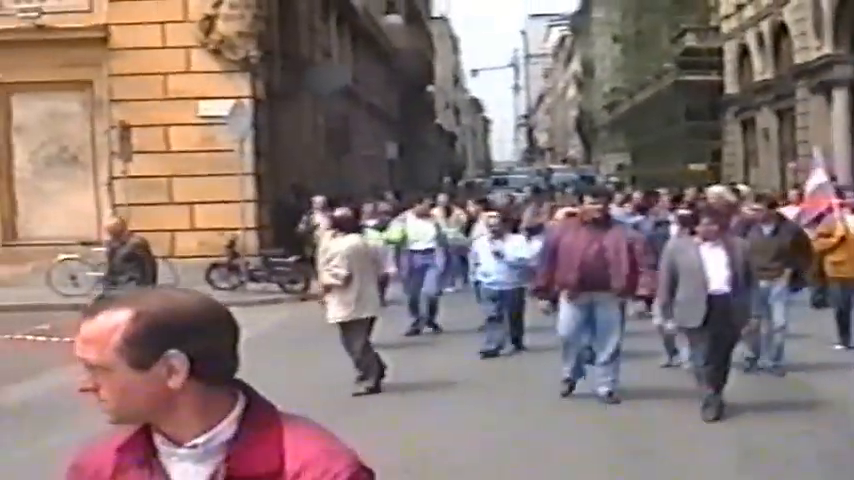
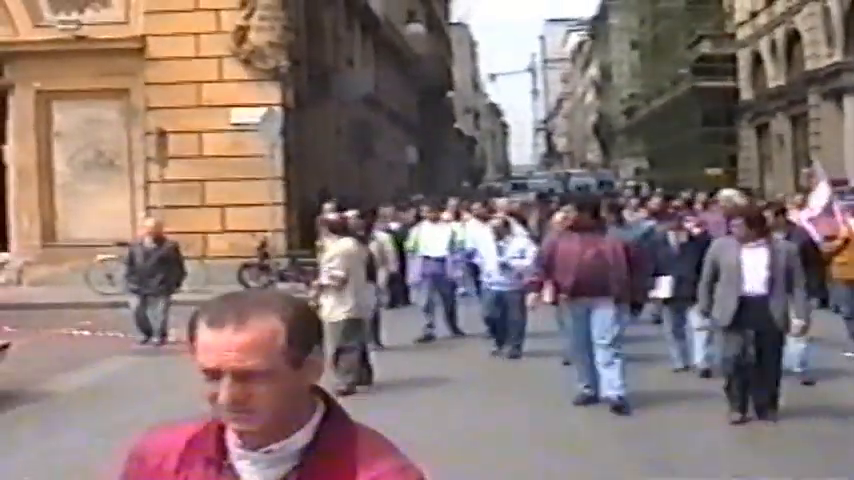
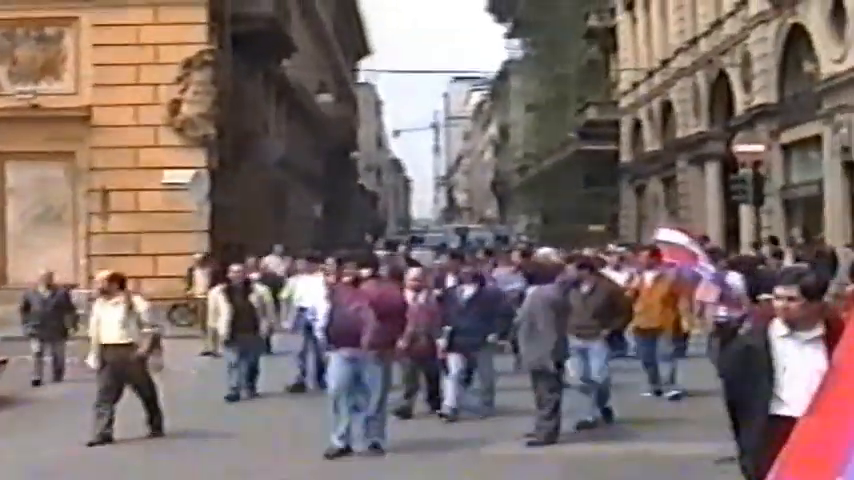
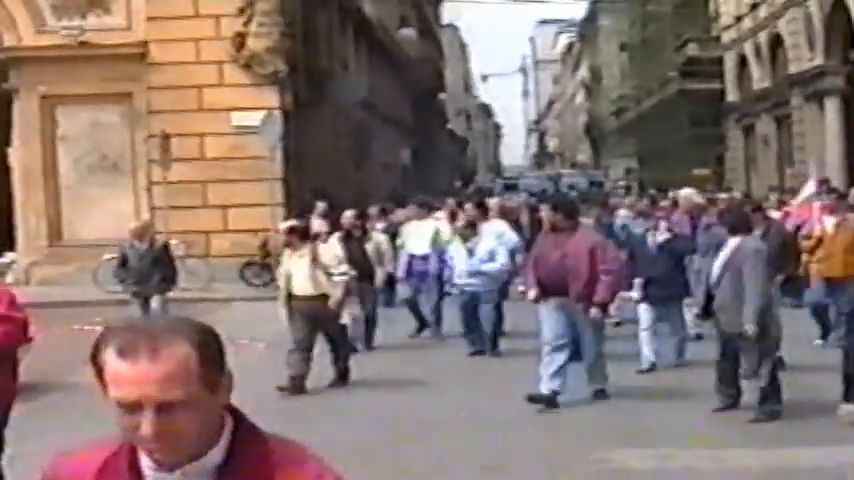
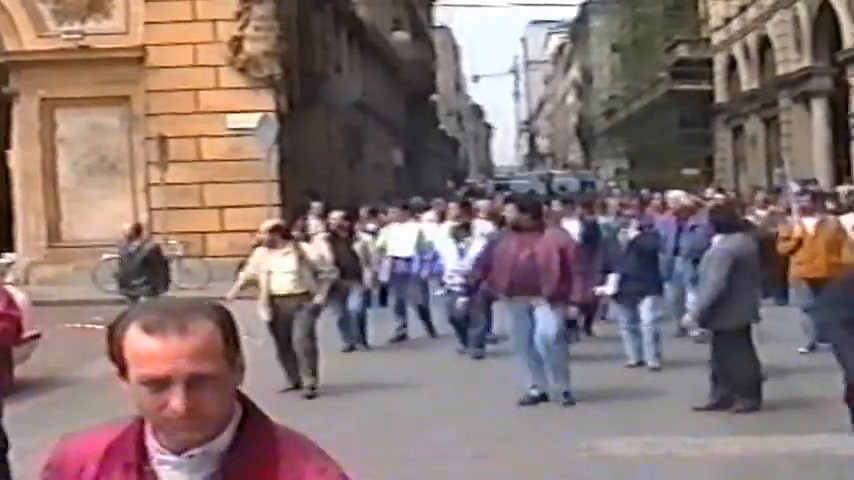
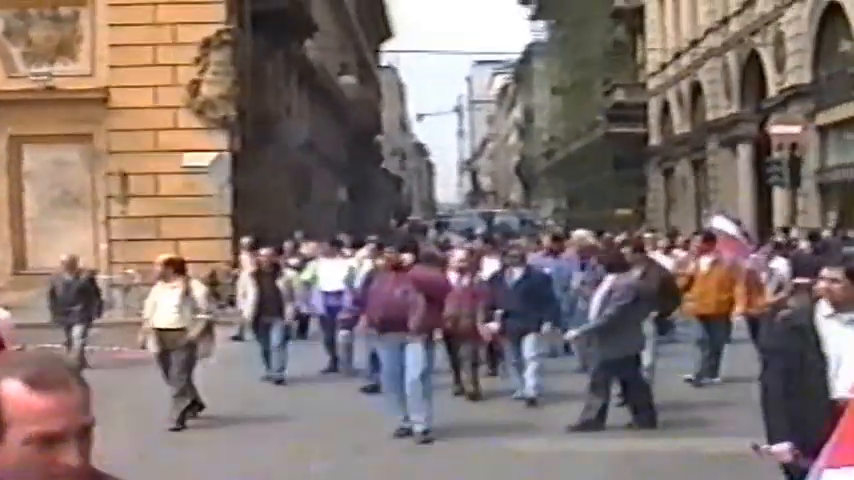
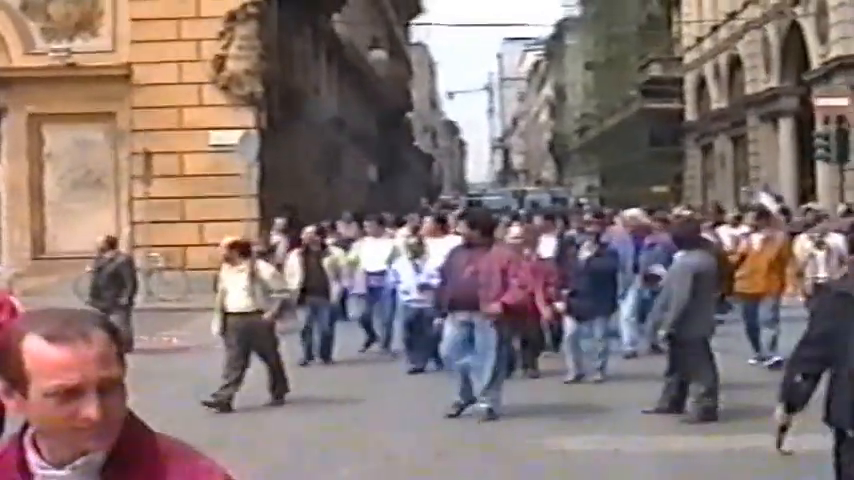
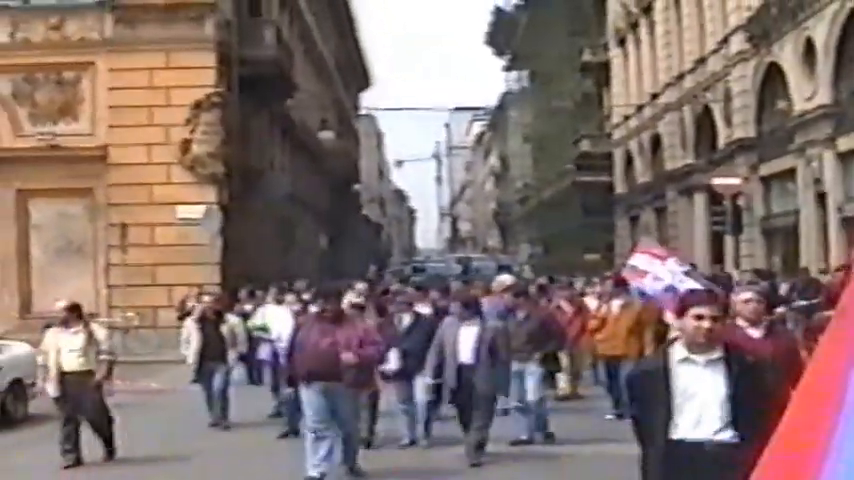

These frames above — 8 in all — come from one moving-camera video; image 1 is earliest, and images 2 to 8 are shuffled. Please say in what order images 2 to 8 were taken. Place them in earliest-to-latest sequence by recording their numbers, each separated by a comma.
2, 4, 5, 7, 6, 3, 8
